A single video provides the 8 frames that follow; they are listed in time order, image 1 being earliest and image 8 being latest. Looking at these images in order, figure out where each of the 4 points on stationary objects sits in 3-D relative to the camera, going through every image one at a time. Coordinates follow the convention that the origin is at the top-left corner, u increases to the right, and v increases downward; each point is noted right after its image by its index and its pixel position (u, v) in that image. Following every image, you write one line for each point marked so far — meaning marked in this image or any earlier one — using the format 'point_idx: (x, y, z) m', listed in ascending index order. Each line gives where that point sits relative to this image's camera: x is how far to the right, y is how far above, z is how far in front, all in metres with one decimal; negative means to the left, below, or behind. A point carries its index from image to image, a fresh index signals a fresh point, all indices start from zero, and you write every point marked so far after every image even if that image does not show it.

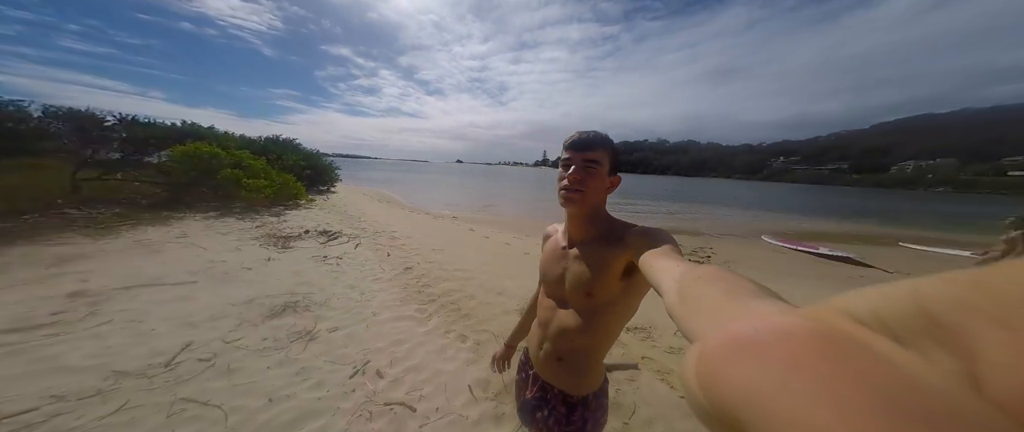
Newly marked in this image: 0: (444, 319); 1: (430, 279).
0: (-1.2, -1.9, +5.2) m
1: (-2.0, -1.6, +7.1) m
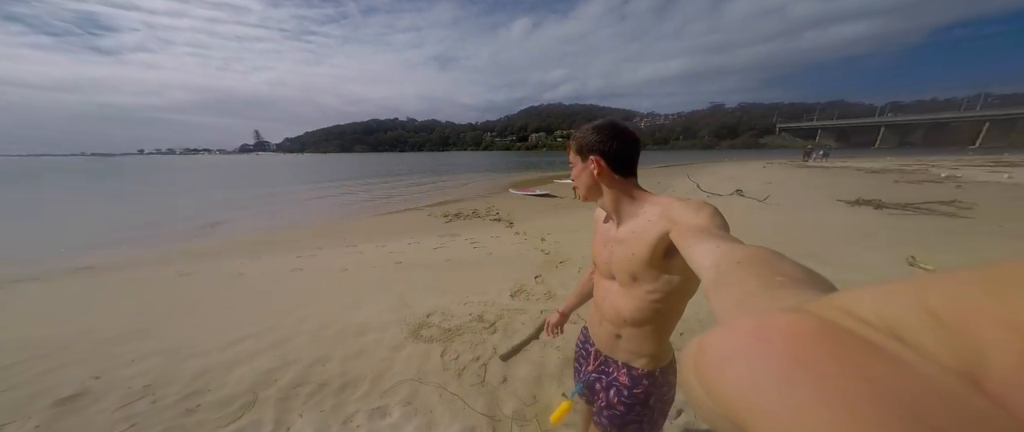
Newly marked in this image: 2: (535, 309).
0: (-2.3, -2.3, +3.3) m
1: (-4.2, -2.3, +3.9) m
2: (+0.4, -1.6, +4.9) m
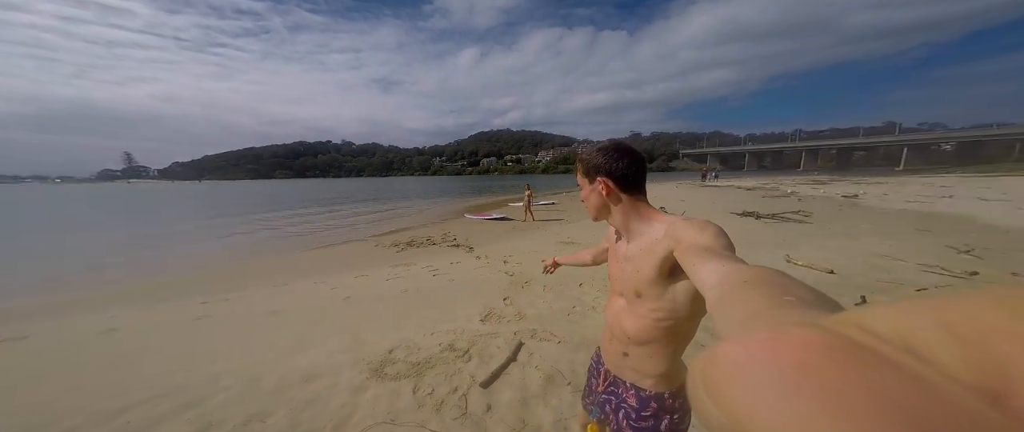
0: (-2.4, -2.6, +2.7) m
1: (-4.4, -2.7, +3.0) m
2: (-0.1, -2.0, +4.8) m
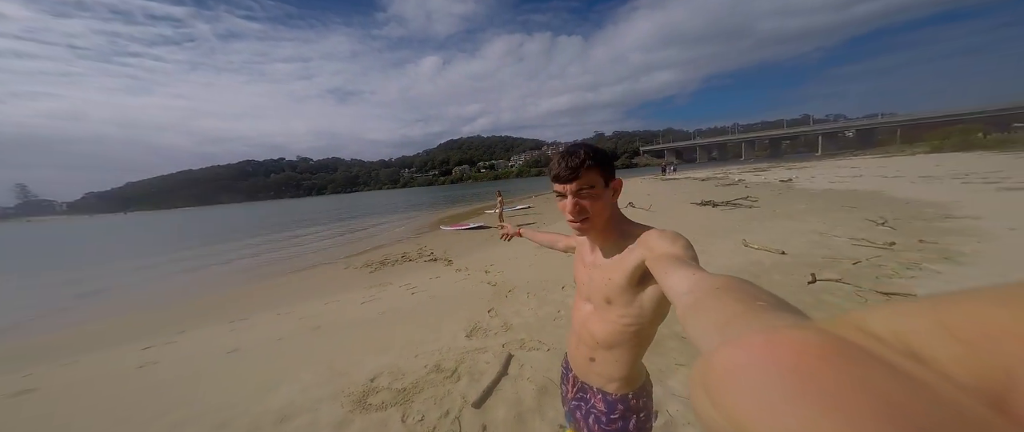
0: (-2.3, -2.9, +2.4) m
1: (-4.3, -3.2, +2.4) m
2: (-0.3, -2.1, +4.7) m
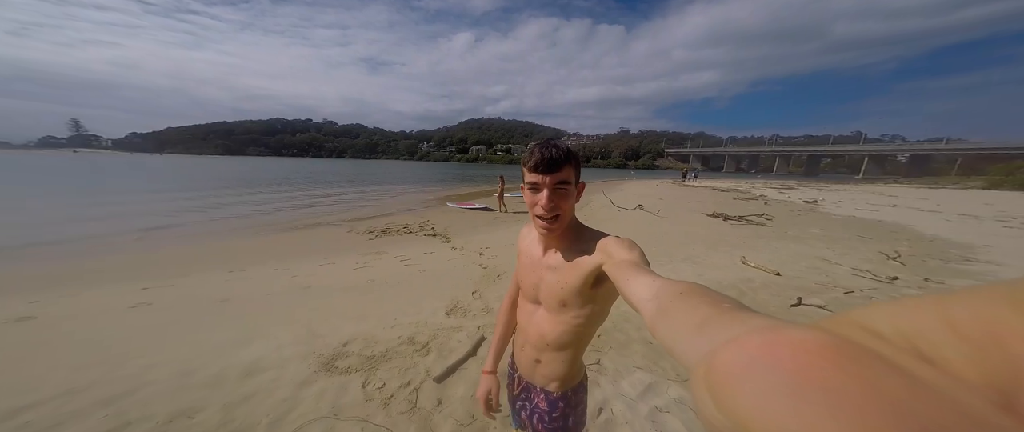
0: (-3.0, -2.5, +2.6) m
1: (-5.0, -2.5, +2.8) m
2: (-0.7, -1.9, +4.9) m
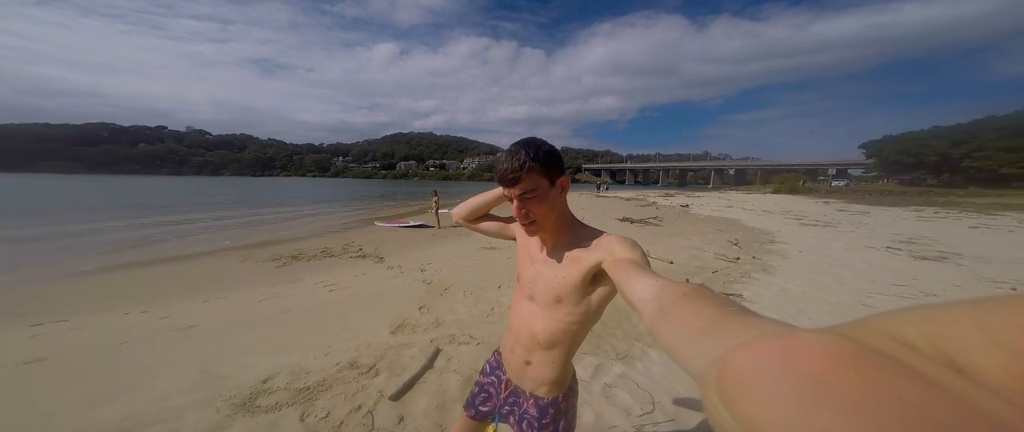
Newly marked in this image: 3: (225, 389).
0: (-3.1, -2.7, +2.0) m
1: (-5.1, -2.8, +1.6) m
2: (-1.6, -2.1, +4.8) m
3: (-3.7, -2.3, +3.7) m
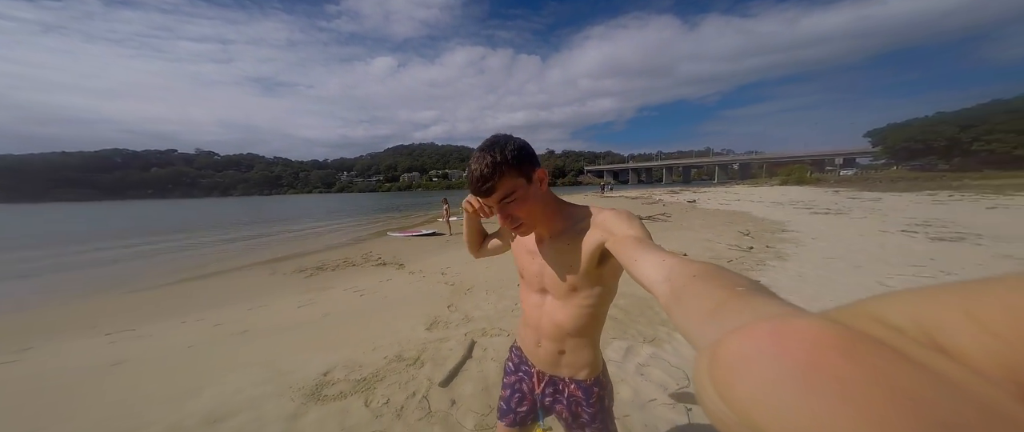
0: (-2.6, -2.8, +2.4) m
1: (-4.5, -3.0, +2.0) m
2: (-1.0, -2.2, +5.1) m
3: (-3.1, -2.4, +4.1) m
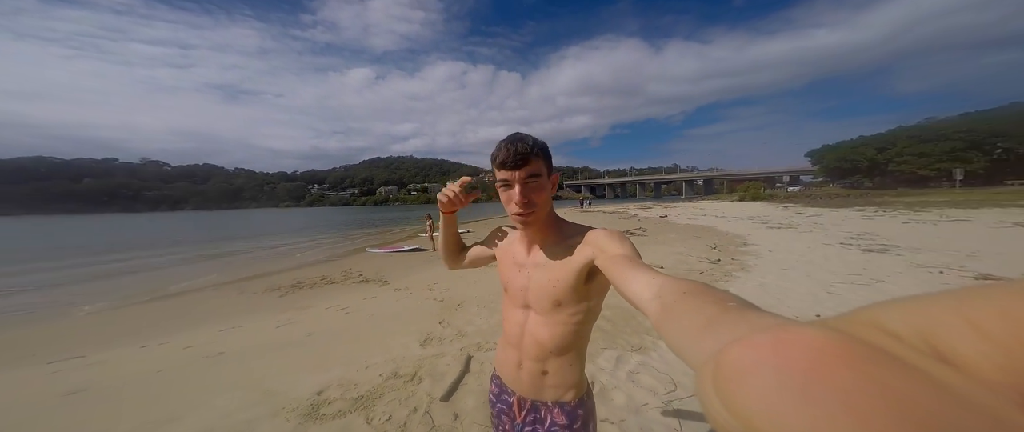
0: (-2.4, -3.0, +2.3) m
1: (-4.4, -3.1, +1.7) m
2: (-1.1, -2.4, +5.2) m
3: (-3.1, -2.7, +4.0) m
